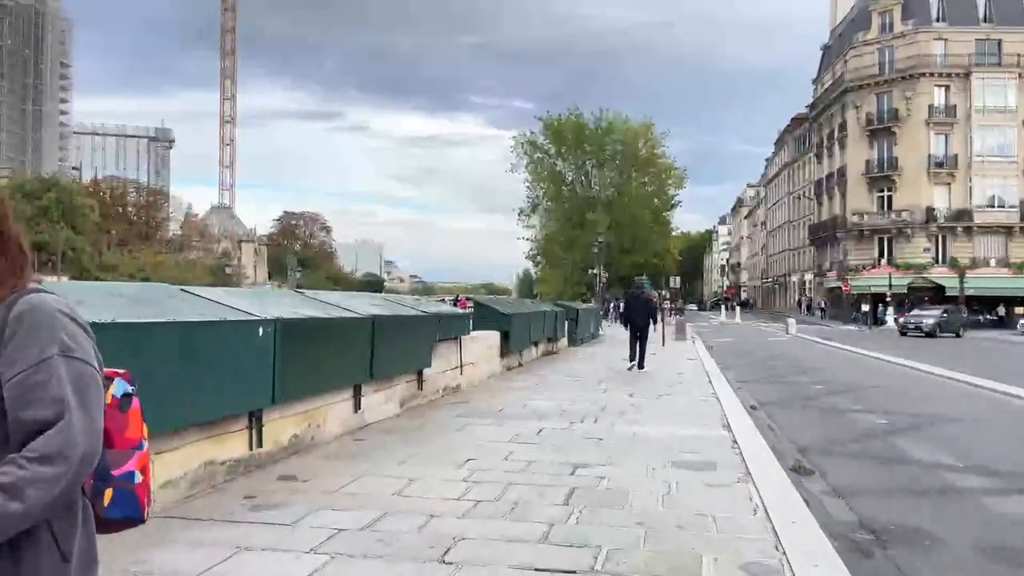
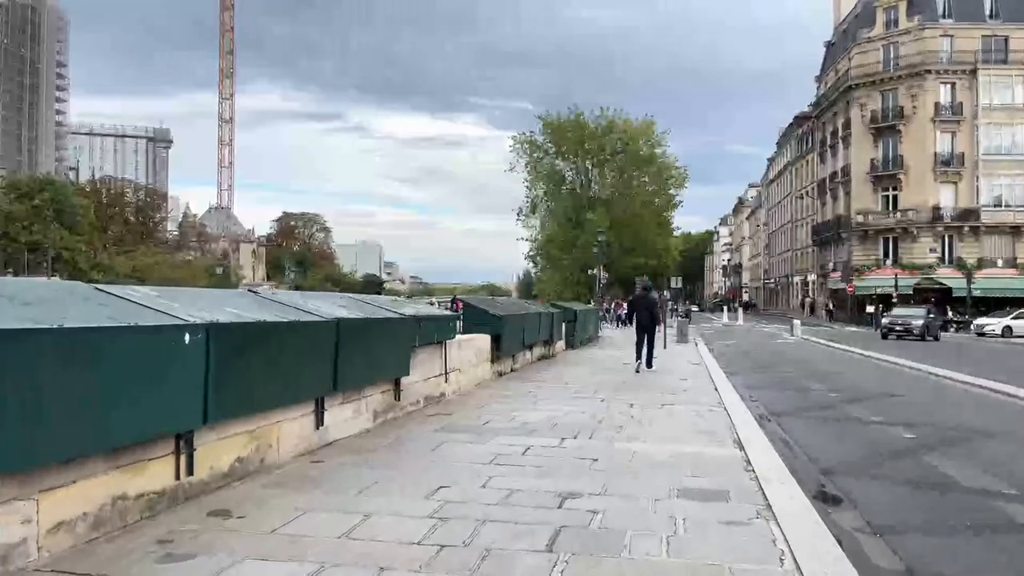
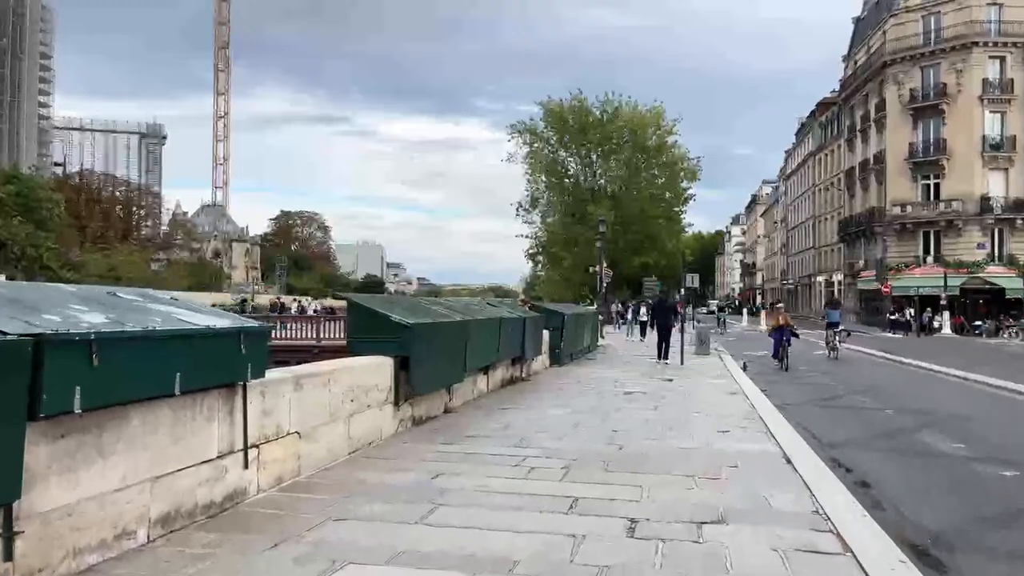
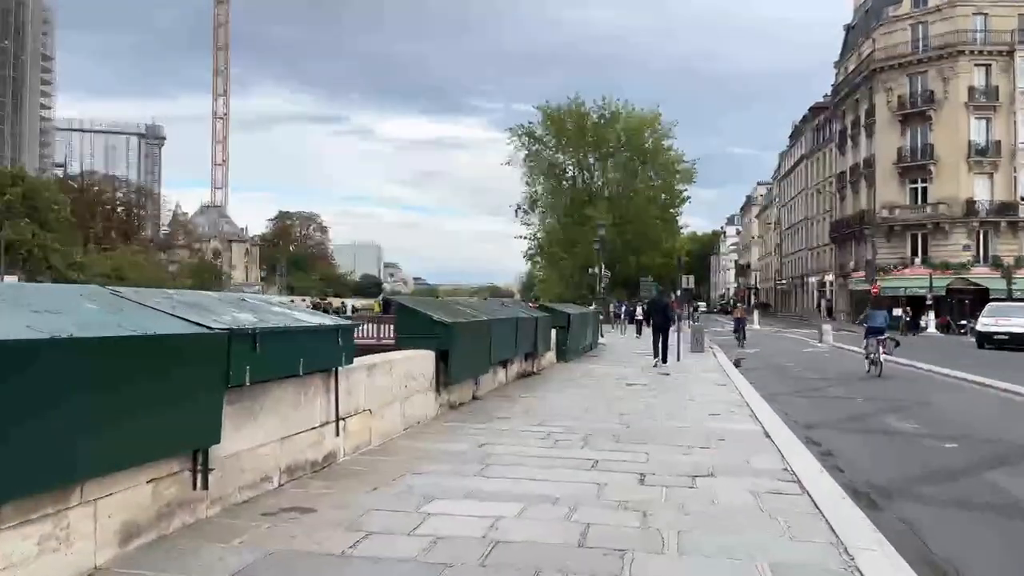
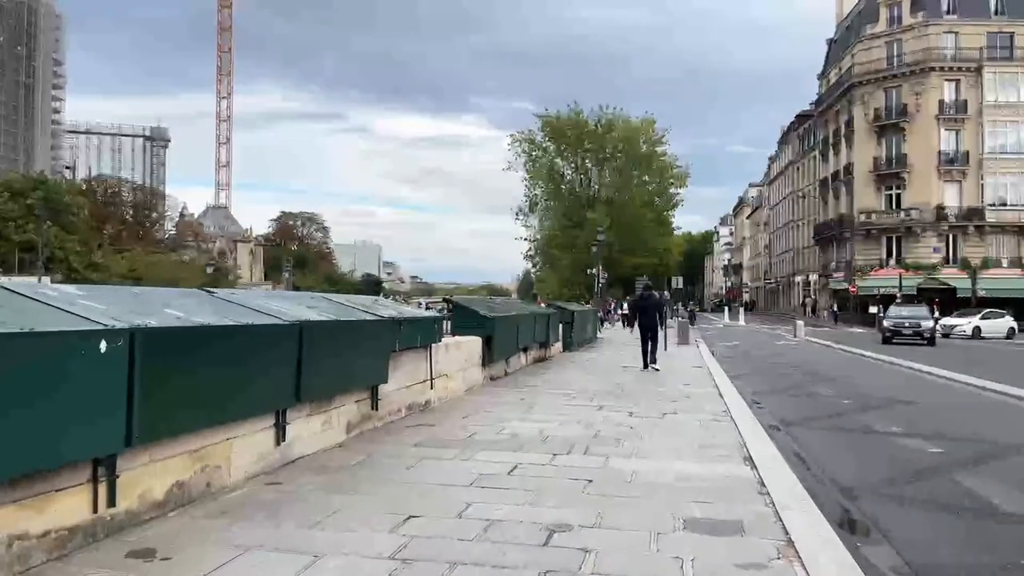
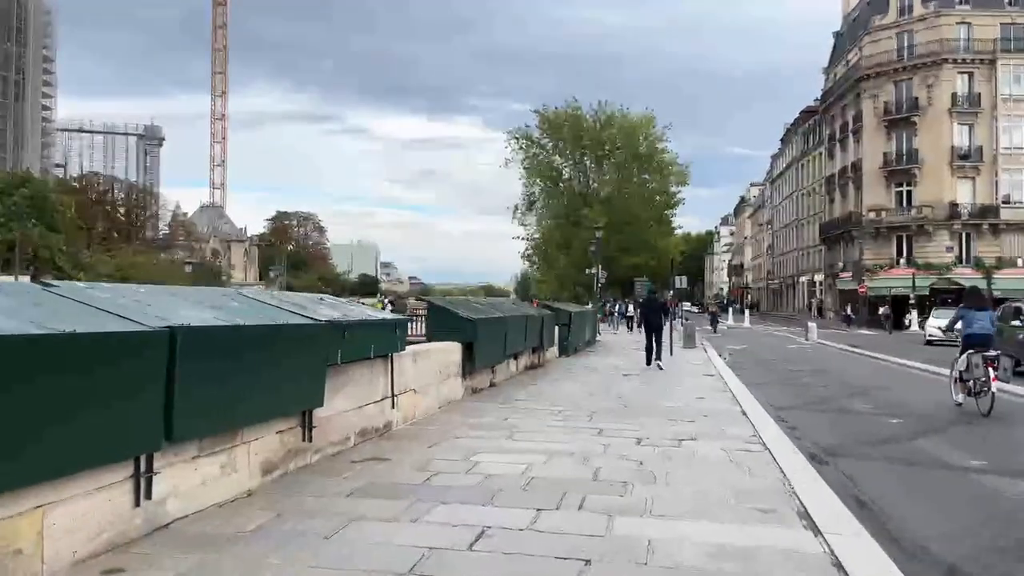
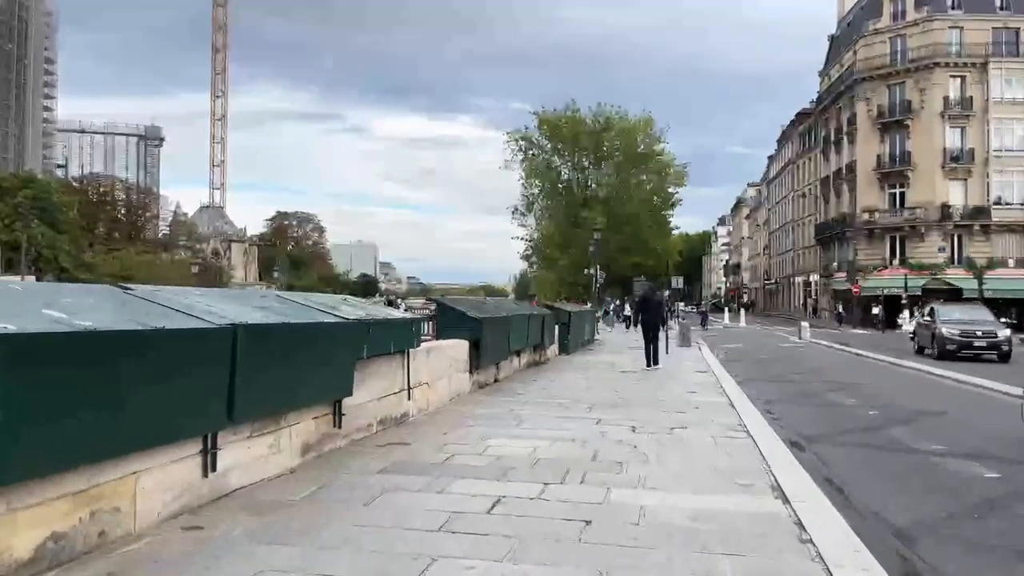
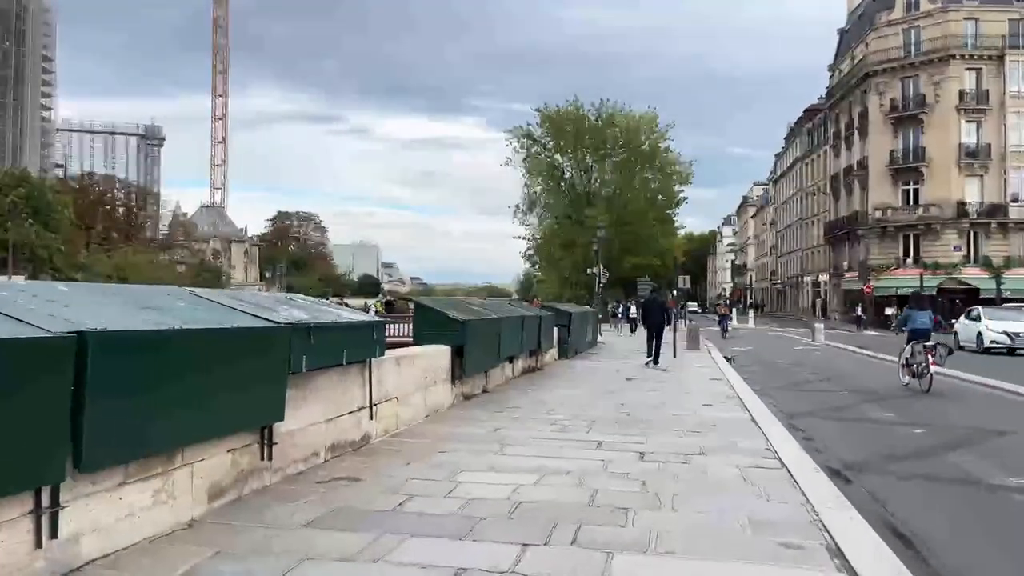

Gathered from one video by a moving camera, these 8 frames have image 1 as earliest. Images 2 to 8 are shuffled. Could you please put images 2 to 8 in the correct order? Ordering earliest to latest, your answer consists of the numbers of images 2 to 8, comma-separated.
2, 5, 7, 6, 8, 4, 3
